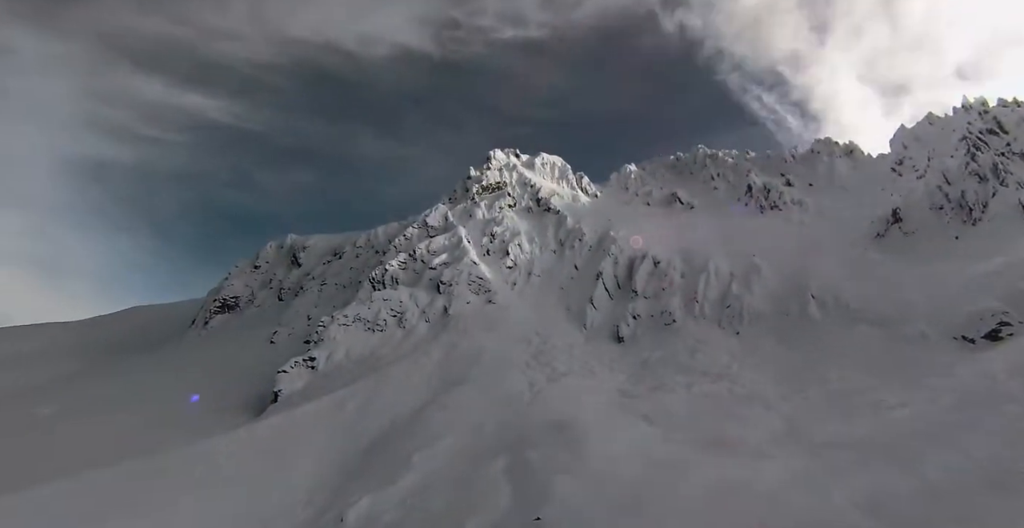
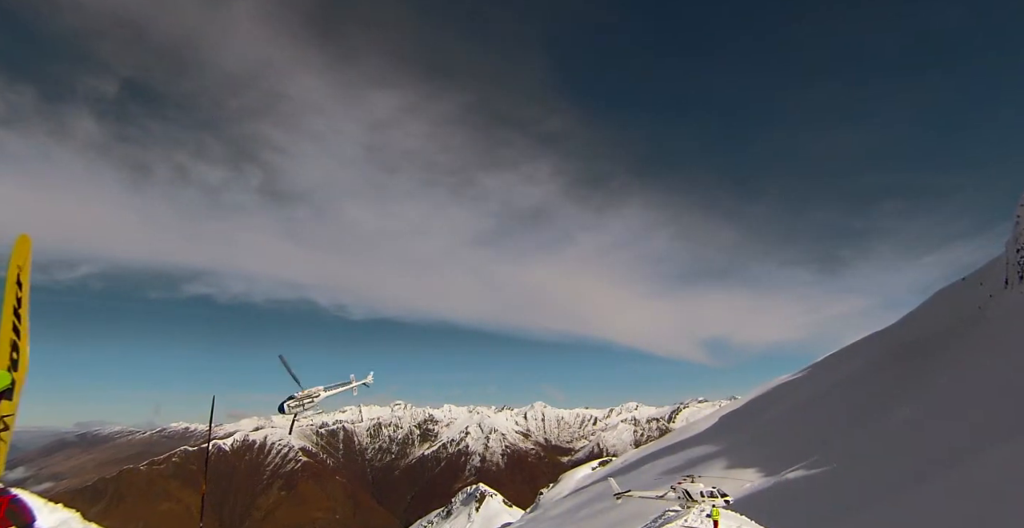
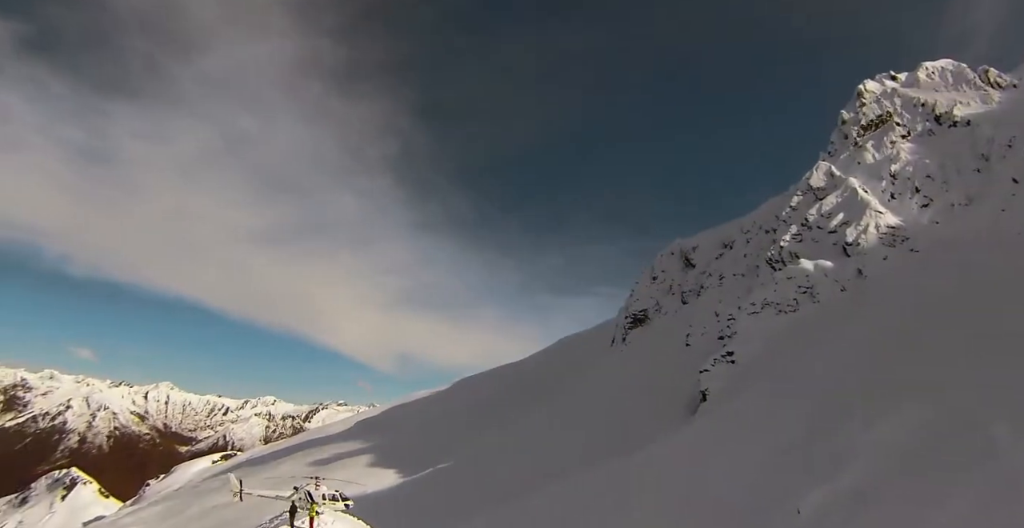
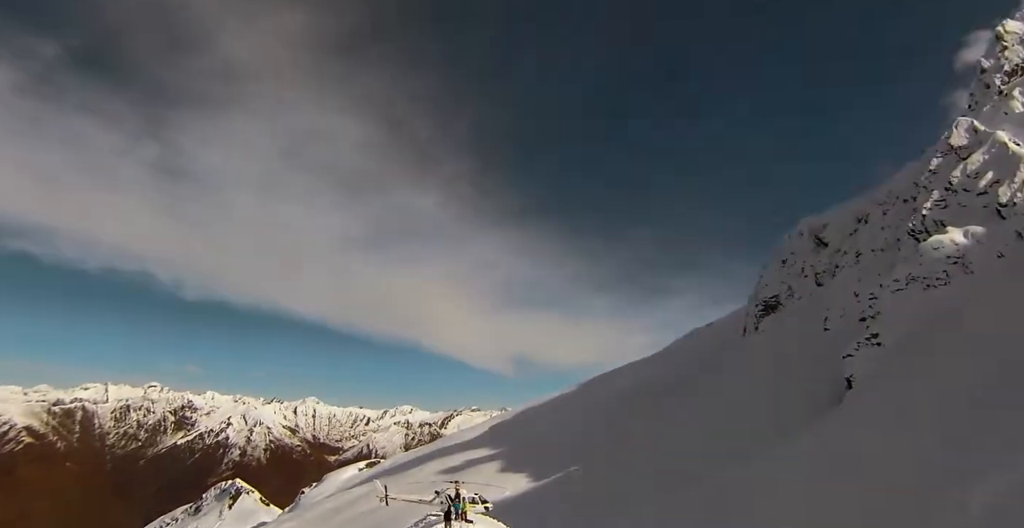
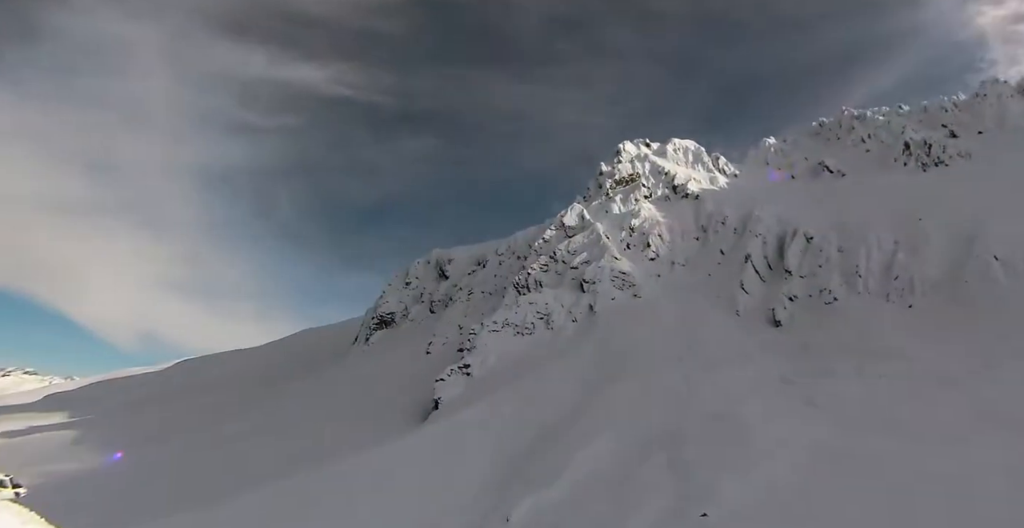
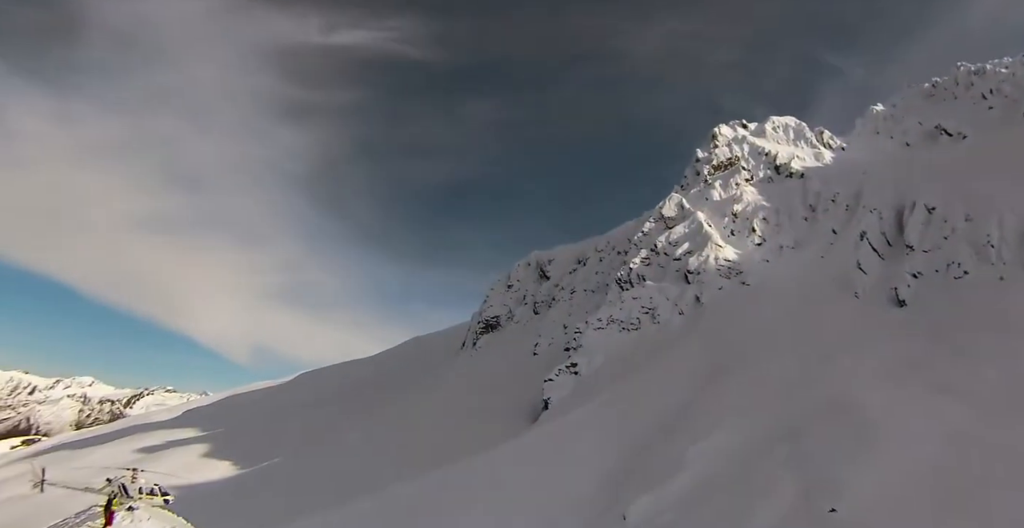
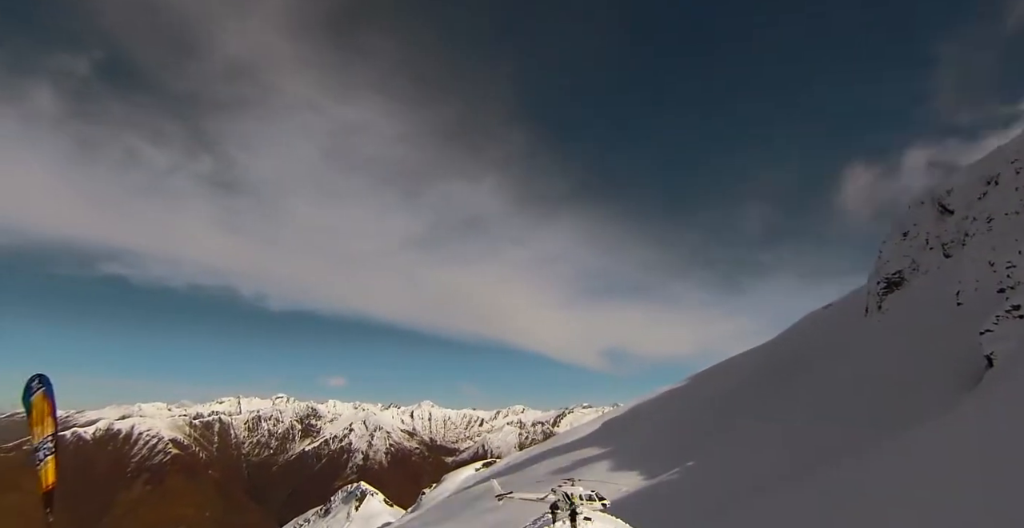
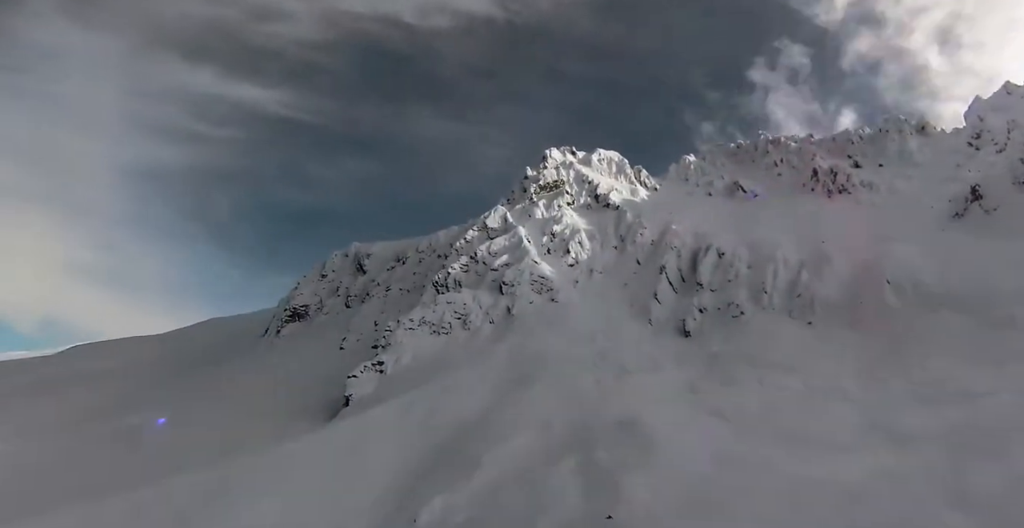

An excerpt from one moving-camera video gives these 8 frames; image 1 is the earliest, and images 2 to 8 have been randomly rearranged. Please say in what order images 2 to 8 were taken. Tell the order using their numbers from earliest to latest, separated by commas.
8, 5, 6, 3, 4, 7, 2
